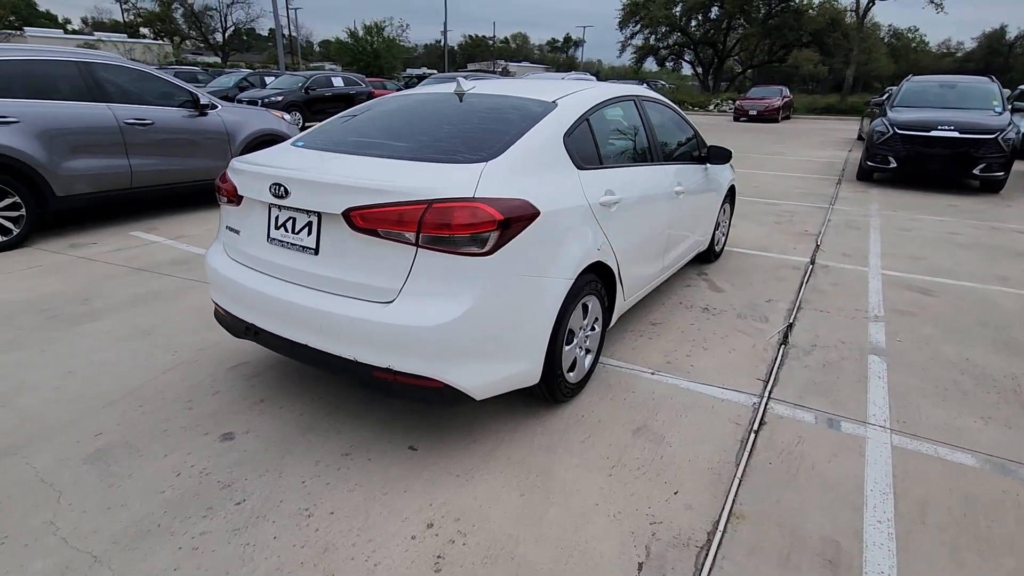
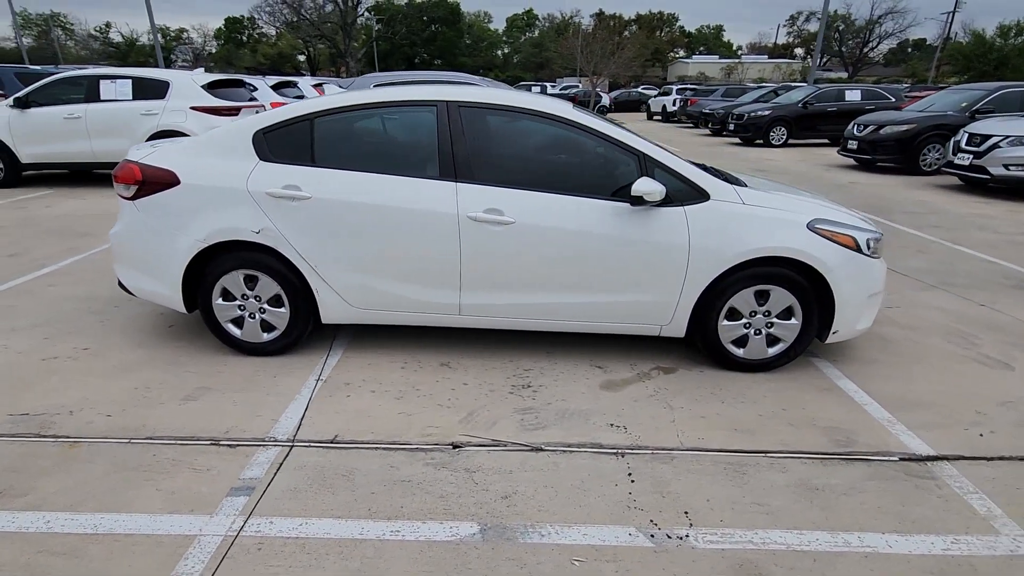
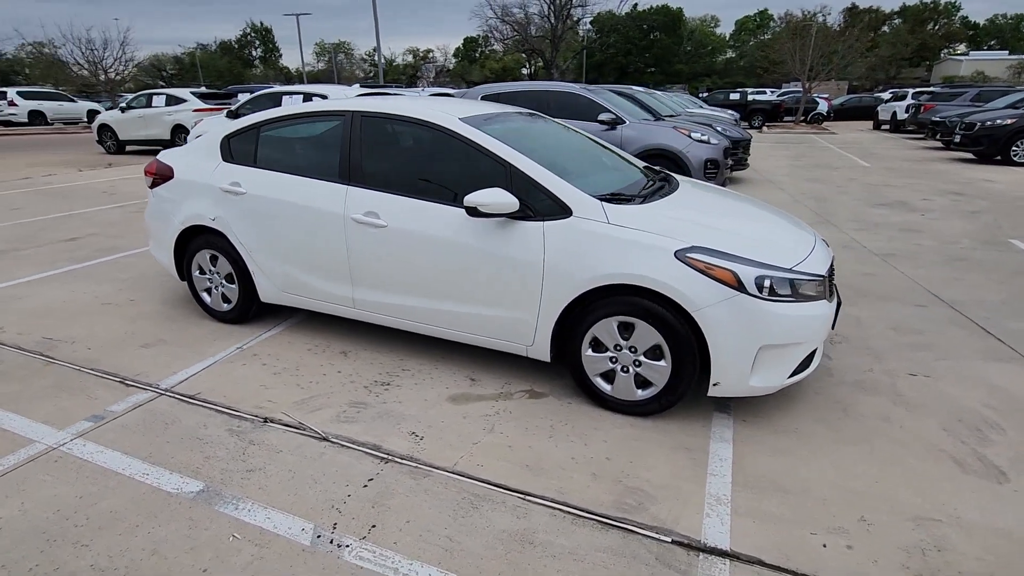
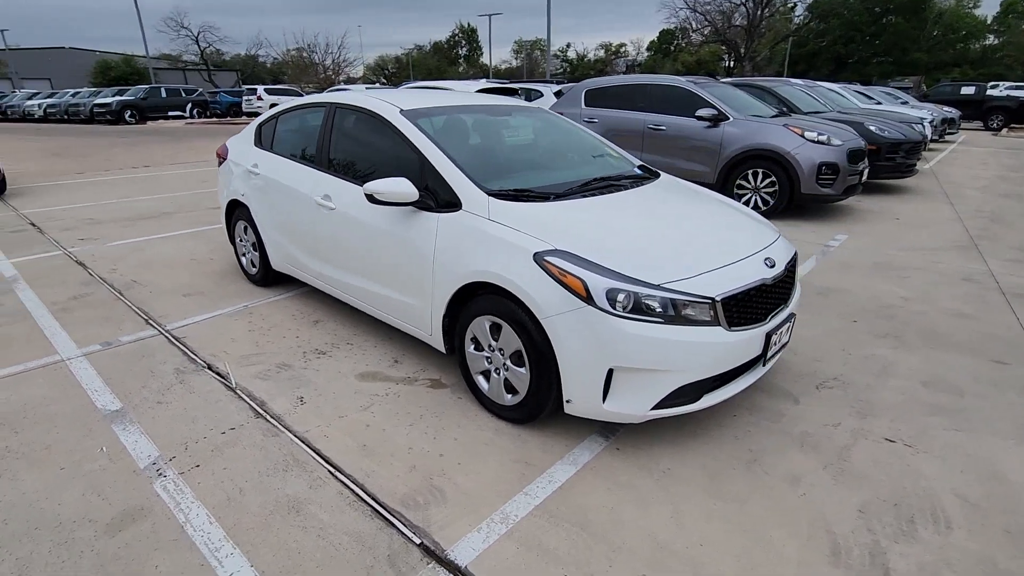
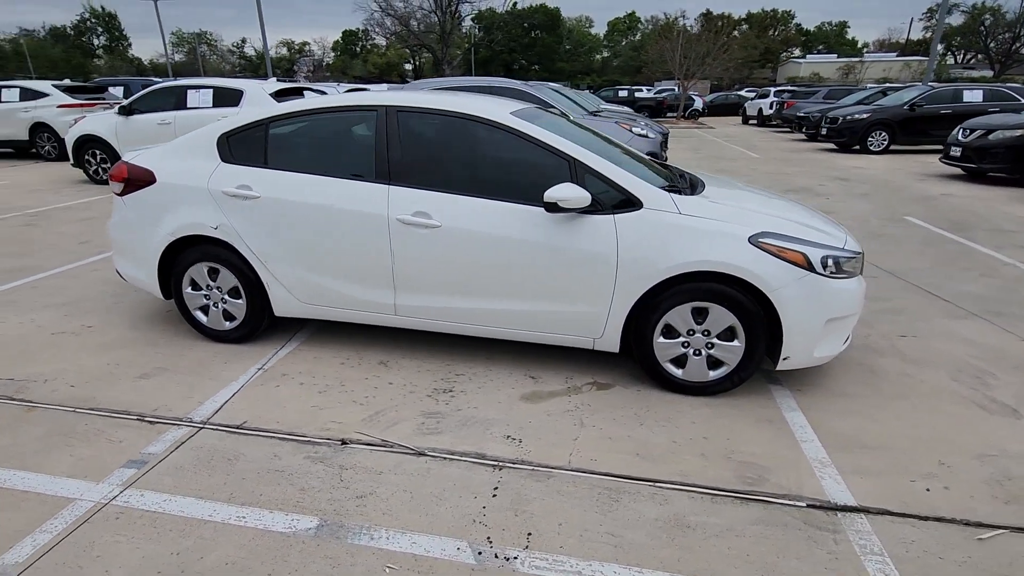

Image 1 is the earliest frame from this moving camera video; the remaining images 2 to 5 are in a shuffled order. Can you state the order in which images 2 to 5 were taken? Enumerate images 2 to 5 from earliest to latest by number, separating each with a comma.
2, 5, 3, 4
